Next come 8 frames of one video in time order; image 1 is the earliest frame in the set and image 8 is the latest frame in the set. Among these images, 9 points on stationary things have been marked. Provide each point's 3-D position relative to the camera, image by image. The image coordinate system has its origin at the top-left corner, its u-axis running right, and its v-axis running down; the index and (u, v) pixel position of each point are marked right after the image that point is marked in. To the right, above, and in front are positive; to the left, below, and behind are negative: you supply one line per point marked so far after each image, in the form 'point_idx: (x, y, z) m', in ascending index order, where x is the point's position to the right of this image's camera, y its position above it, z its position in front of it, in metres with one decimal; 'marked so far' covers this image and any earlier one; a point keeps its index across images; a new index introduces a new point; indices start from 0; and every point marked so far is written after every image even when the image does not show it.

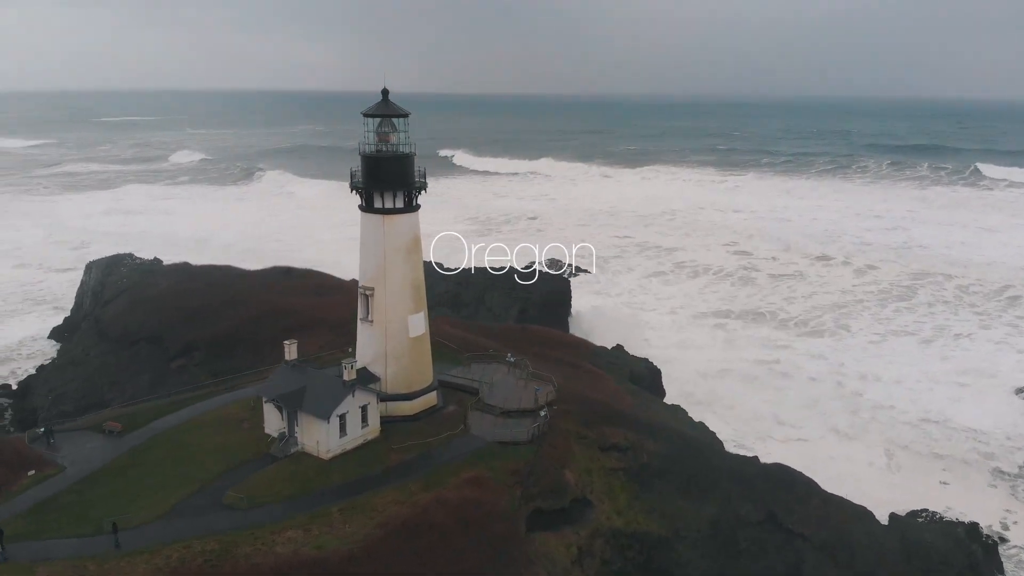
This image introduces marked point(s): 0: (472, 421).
0: (-0.8, -2.6, +16.0) m
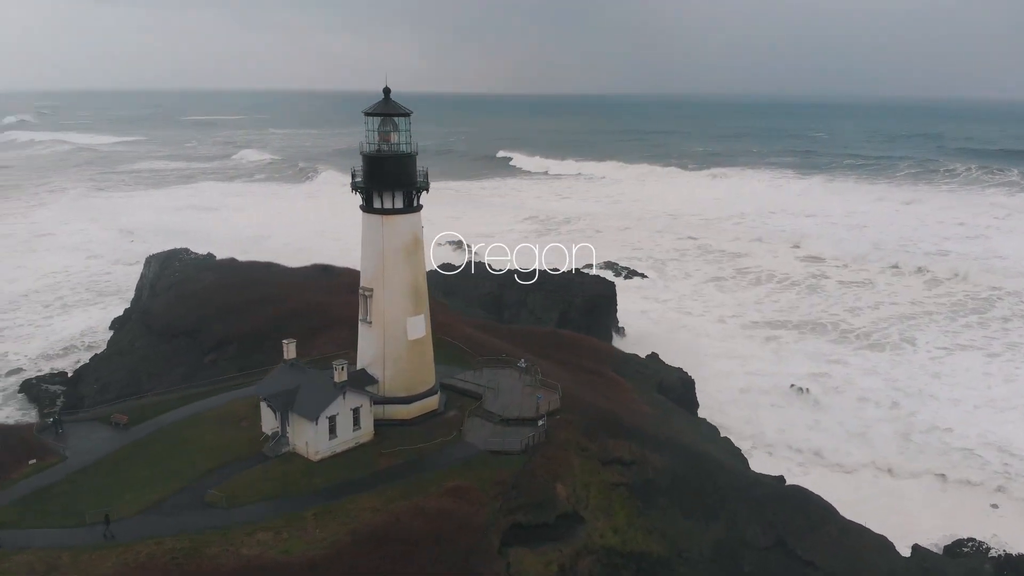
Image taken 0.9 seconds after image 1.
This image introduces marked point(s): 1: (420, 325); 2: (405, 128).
0: (-0.8, -2.6, +15.6) m
1: (-1.8, -0.7, +15.9) m
2: (-2.0, +3.0, +15.5) m
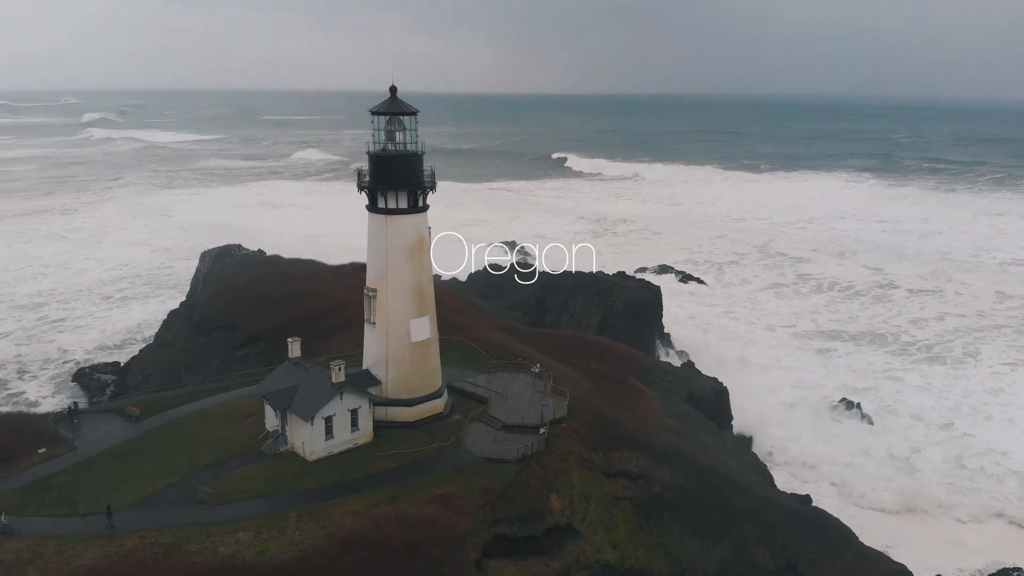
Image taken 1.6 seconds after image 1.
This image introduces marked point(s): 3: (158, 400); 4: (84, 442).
0: (-0.8, -2.7, +15.3) m
1: (-1.7, -0.7, +15.7) m
2: (-1.8, +3.0, +15.3) m
3: (-7.4, -2.4, +17.4) m
4: (-8.0, -2.9, +15.5) m
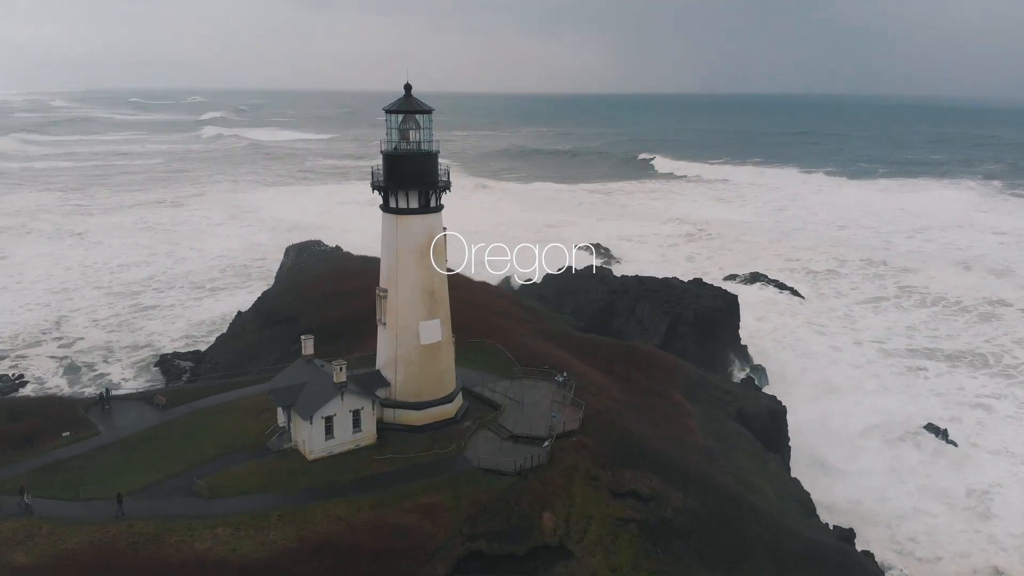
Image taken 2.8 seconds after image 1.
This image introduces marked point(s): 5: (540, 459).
0: (-0.7, -2.8, +14.9) m
1: (-1.4, -0.8, +15.3) m
2: (-1.5, +2.9, +15.0) m
3: (-7.0, -2.2, +17.8) m
4: (-7.8, -2.7, +16.1) m
5: (+0.5, -2.9, +14.1) m
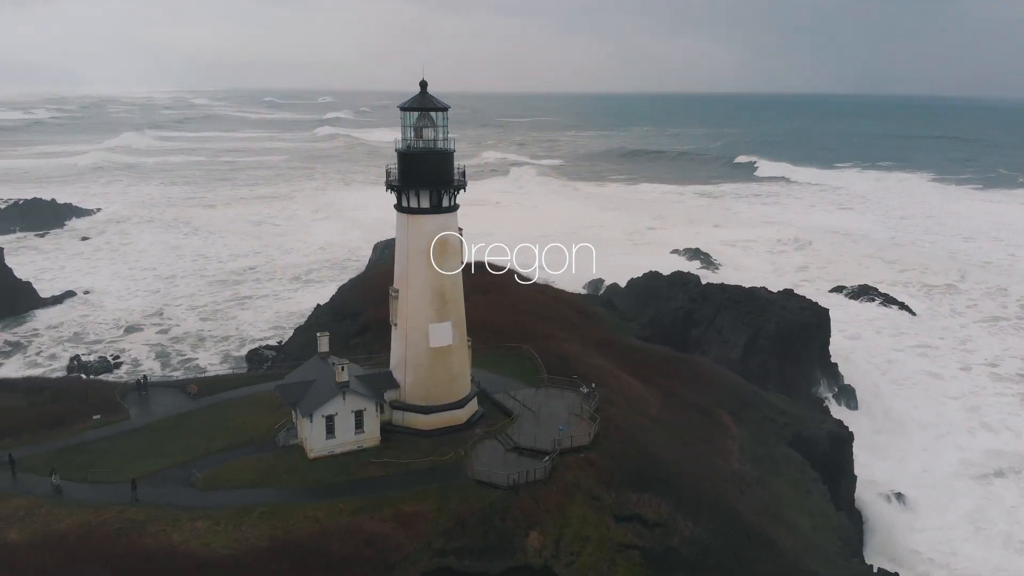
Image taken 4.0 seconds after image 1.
0: (-0.6, -2.8, +14.4) m
1: (-1.2, -0.8, +14.9) m
2: (-1.2, +2.9, +14.6) m
3: (-6.3, -2.0, +18.2) m
4: (-7.4, -2.5, +16.6) m
5: (+0.4, -3.0, +13.4) m
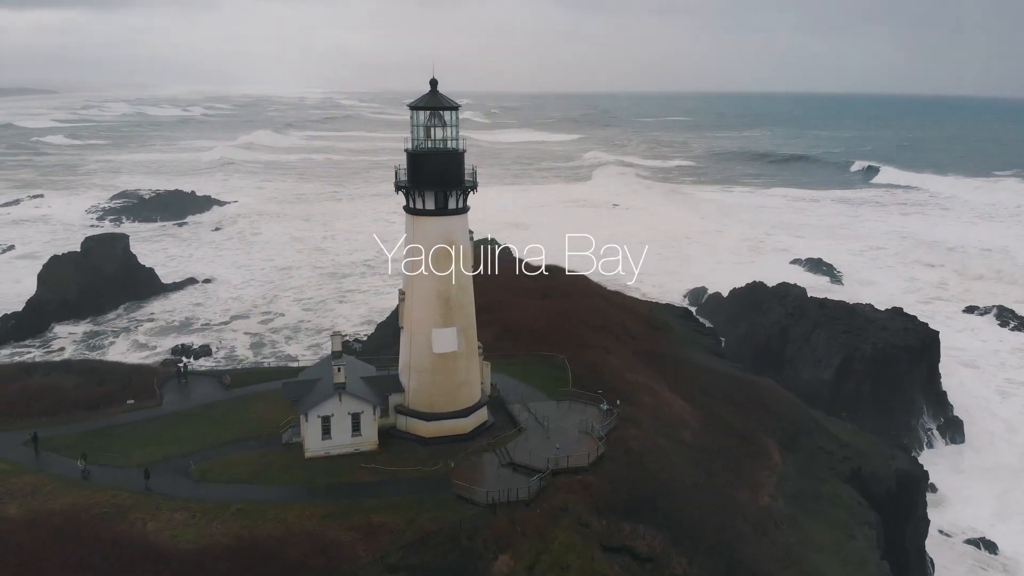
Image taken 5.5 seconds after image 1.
0: (-0.7, -2.9, +13.8) m
1: (-1.1, -0.9, +14.5) m
2: (-1.0, +2.8, +14.2) m
3: (-5.6, -1.9, +18.6) m
4: (-7.0, -2.3, +17.2) m
5: (+0.2, -3.1, +12.7) m
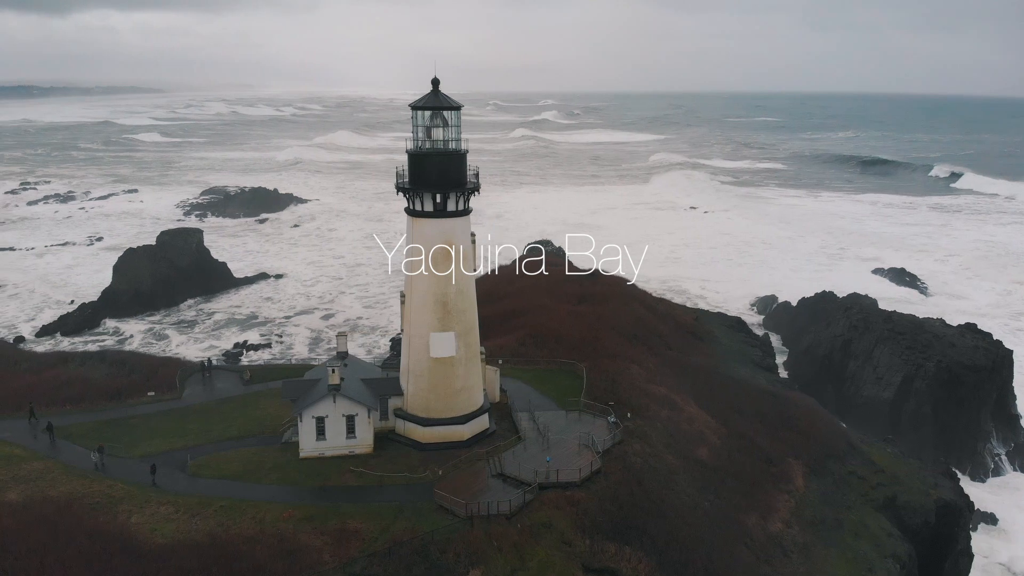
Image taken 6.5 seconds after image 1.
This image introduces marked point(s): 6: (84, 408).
0: (-0.8, -3.0, +13.5) m
1: (-1.1, -1.0, +14.2) m
2: (-0.9, +2.8, +13.9) m
3: (-5.2, -1.9, +18.8) m
4: (-6.7, -2.2, +17.6) m
5: (-0.1, -3.2, +12.3) m
6: (-8.5, -2.4, +16.4) m
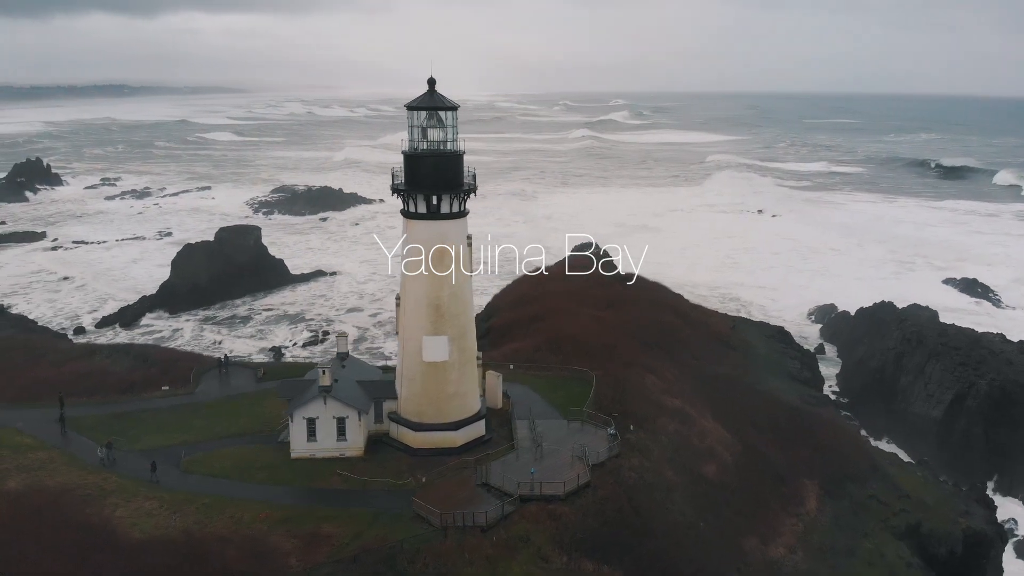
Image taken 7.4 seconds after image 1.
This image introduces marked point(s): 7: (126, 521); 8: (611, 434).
0: (-1.0, -3.0, +13.2) m
1: (-1.2, -1.0, +13.9) m
2: (-1.0, +2.7, +13.6) m
3: (-4.9, -1.8, +18.9) m
4: (-6.5, -2.2, +17.8) m
5: (-0.4, -3.3, +11.9) m
6: (-8.4, -2.3, +16.8) m
7: (-5.6, -3.4, +12.2) m
8: (+1.8, -2.5, +14.5) m
